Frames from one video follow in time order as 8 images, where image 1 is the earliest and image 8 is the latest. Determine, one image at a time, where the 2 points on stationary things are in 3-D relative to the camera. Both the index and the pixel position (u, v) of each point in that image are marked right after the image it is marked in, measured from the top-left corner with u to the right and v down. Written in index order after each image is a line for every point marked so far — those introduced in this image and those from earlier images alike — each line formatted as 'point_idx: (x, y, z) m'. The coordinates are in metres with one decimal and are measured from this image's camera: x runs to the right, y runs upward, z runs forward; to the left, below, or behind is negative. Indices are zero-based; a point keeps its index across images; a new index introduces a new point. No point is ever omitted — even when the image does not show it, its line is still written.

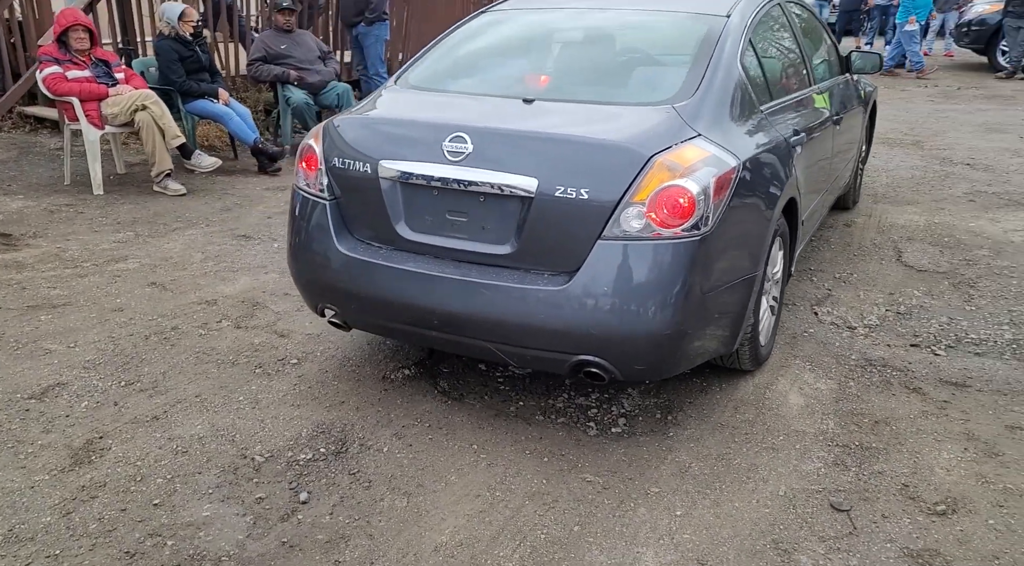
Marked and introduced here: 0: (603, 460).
0: (+0.3, -0.6, +2.8) m
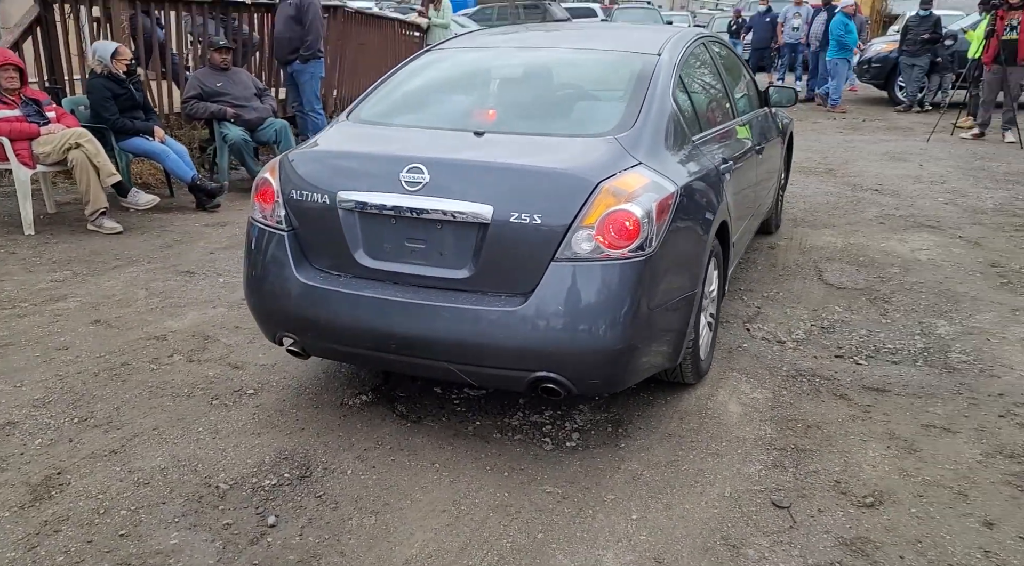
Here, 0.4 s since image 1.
0: (+0.2, -0.7, +2.9) m
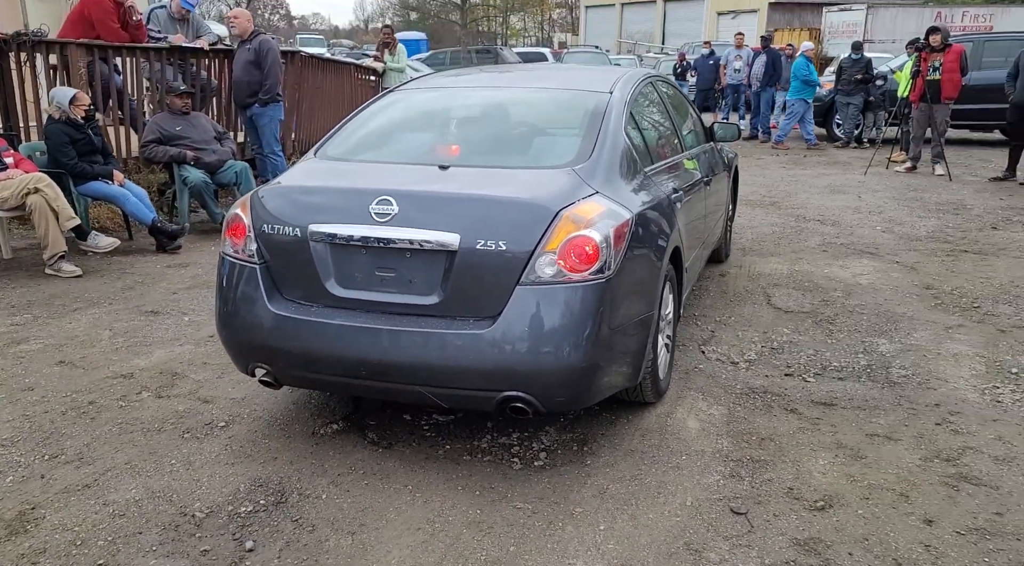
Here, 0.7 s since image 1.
0: (+0.1, -0.7, +3.0) m
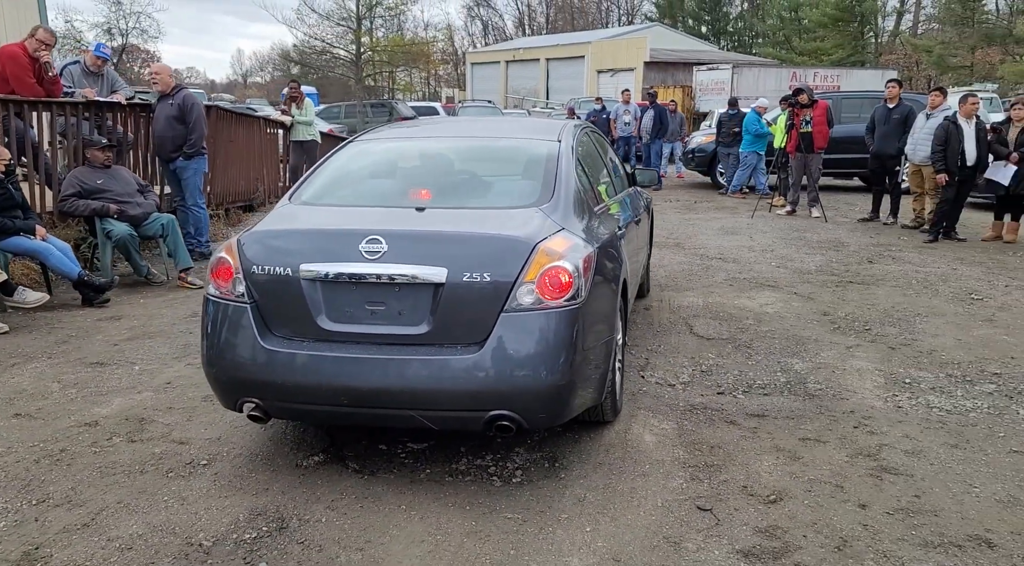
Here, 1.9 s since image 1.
0: (0.0, -0.9, +3.3) m
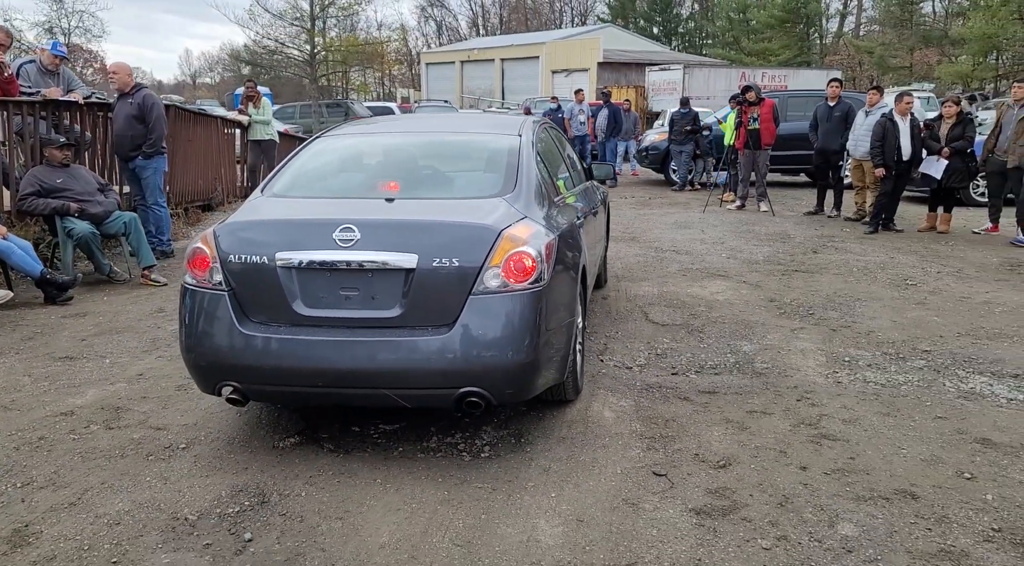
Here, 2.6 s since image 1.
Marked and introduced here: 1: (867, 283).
0: (-0.1, -0.8, +3.5) m
1: (+2.9, 0.0, +6.8) m
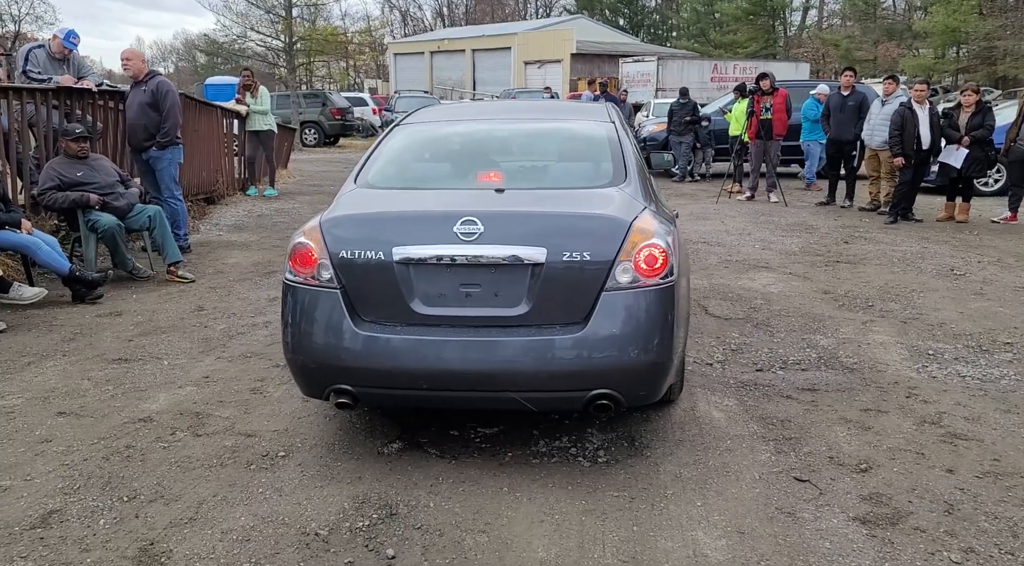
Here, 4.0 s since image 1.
0: (+0.4, -0.8, +3.3) m
1: (+3.2, +0.1, +6.8) m
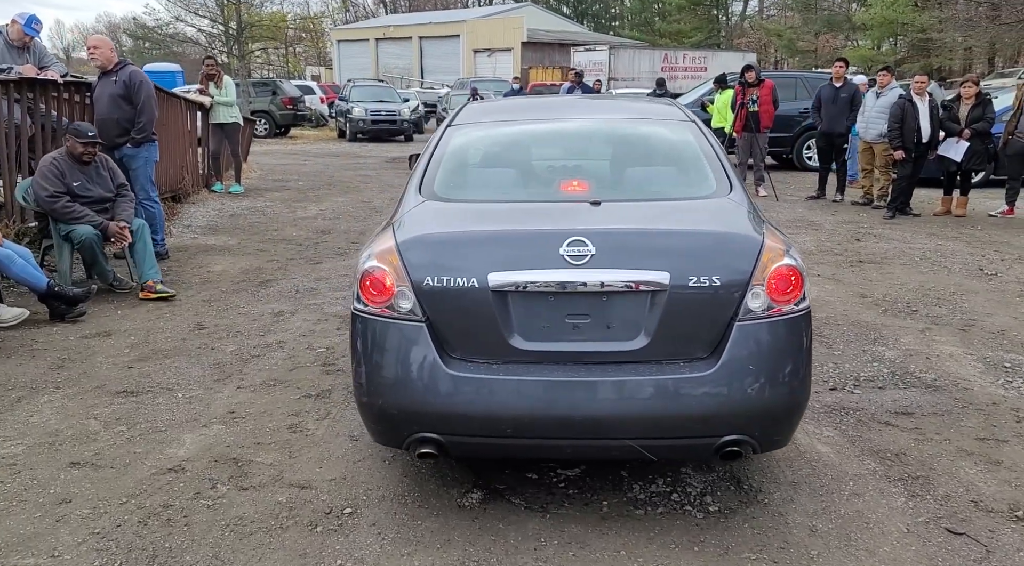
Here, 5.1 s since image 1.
0: (+0.8, -0.9, +2.9) m
1: (+3.4, +0.1, +6.6) m
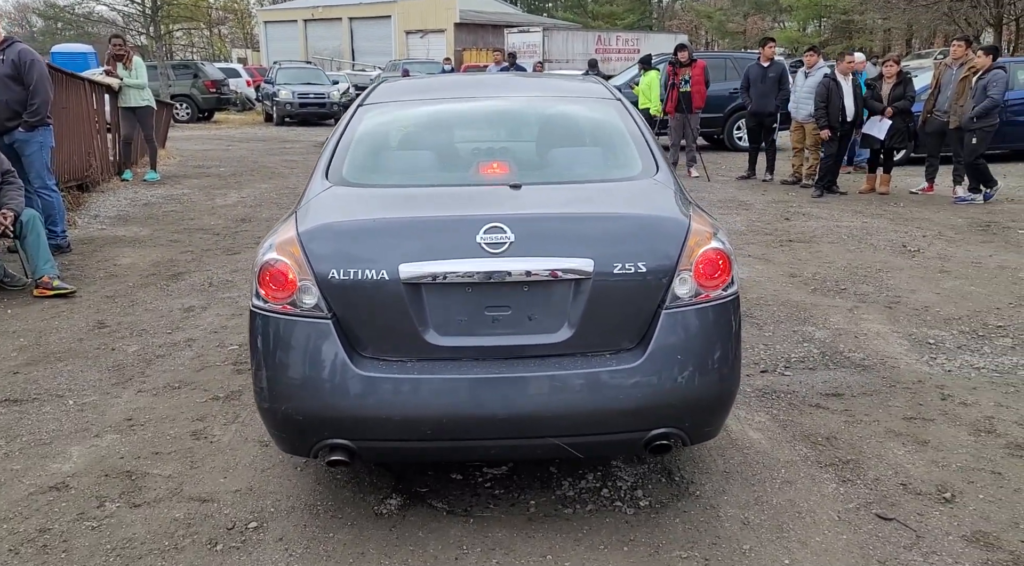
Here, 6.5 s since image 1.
0: (+0.5, -0.8, +2.8) m
1: (+2.8, +0.2, +6.6) m
